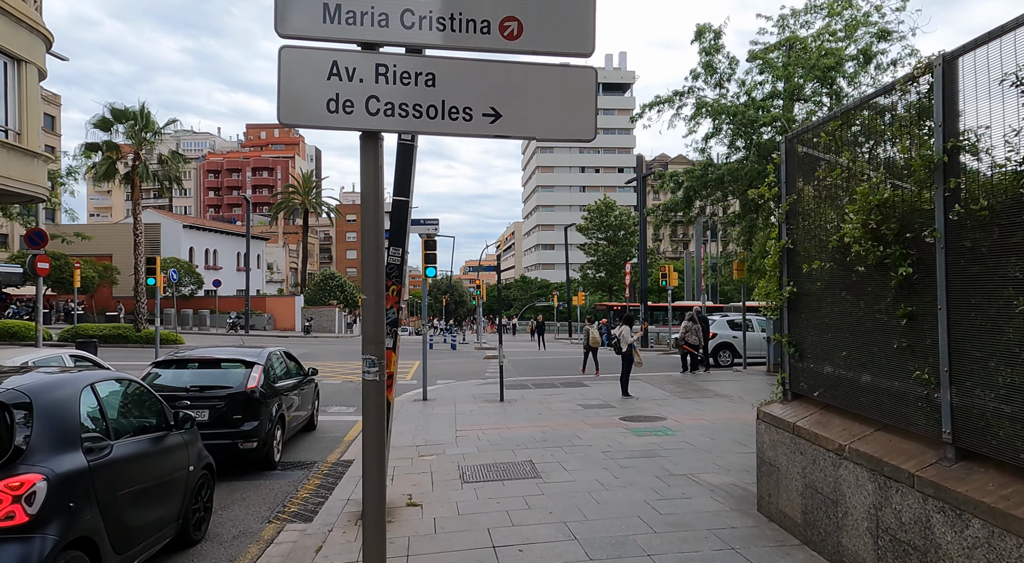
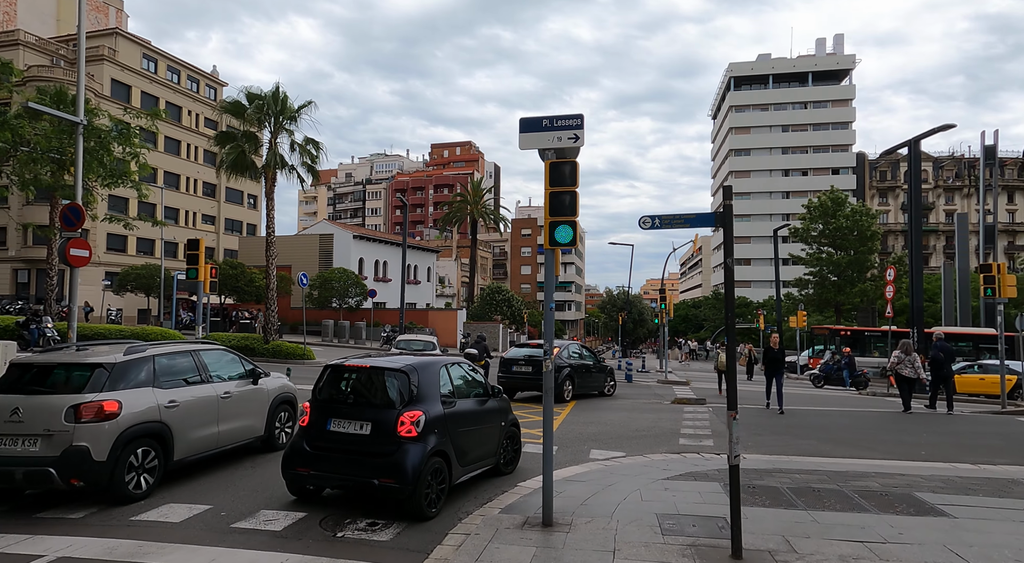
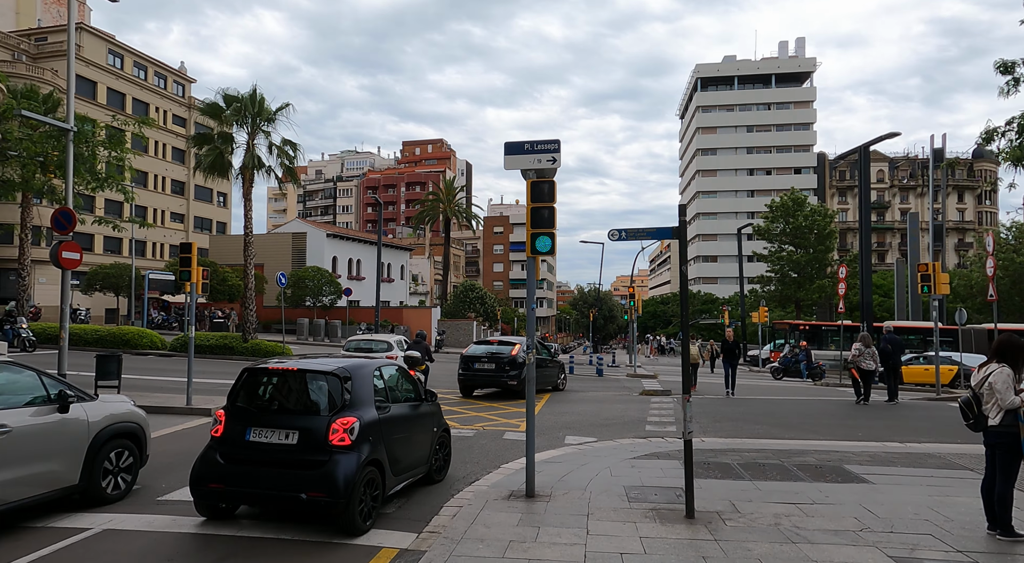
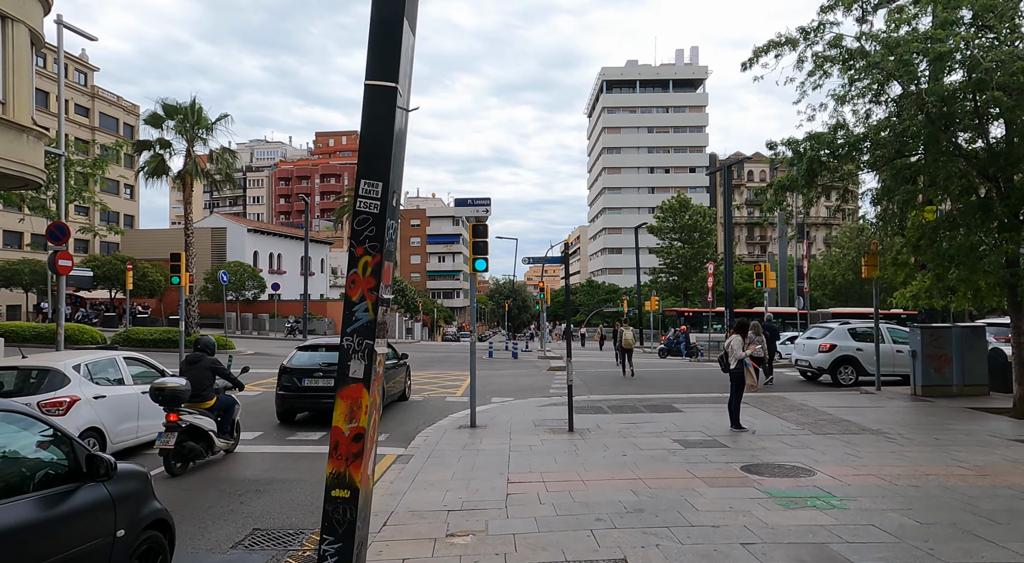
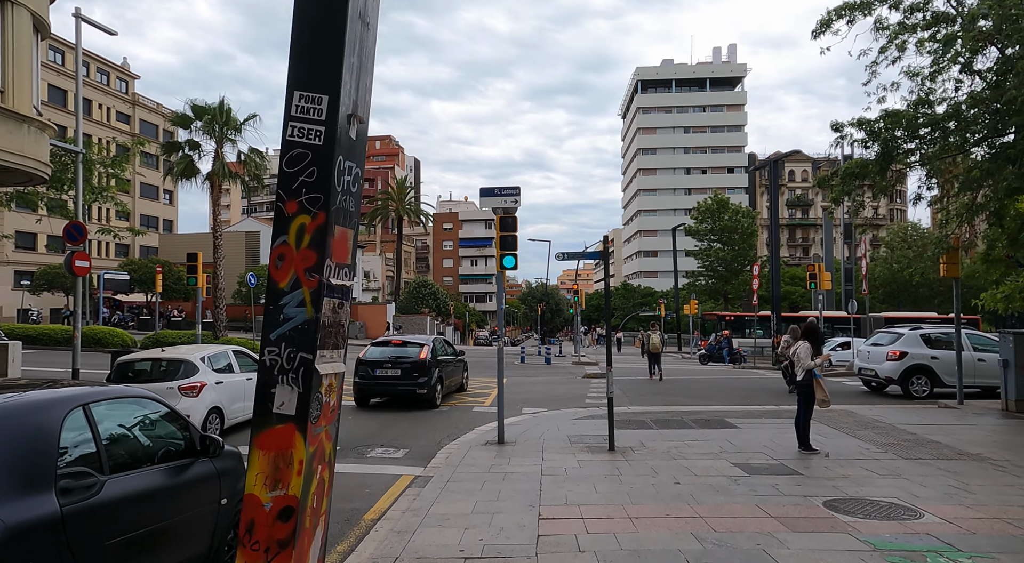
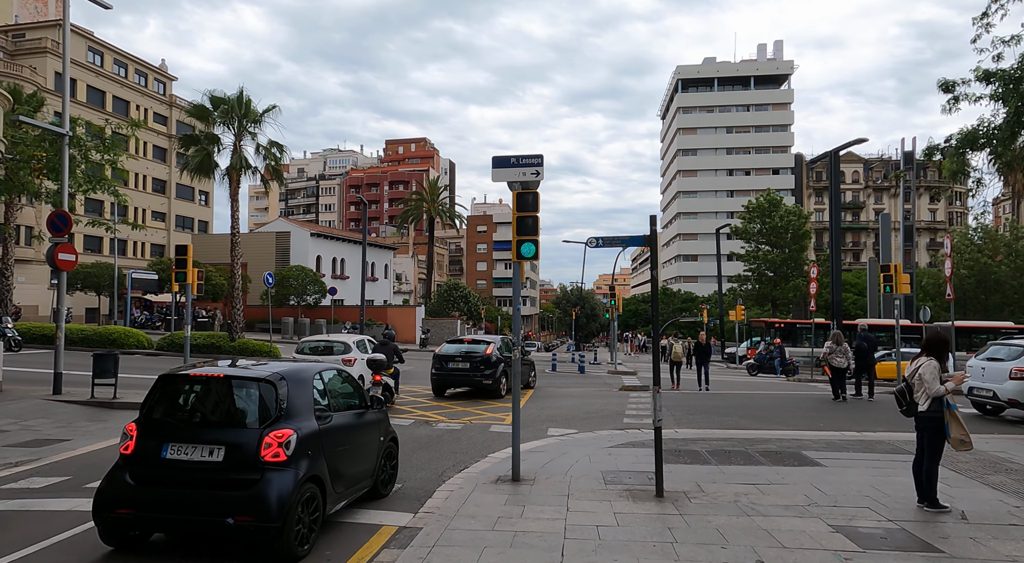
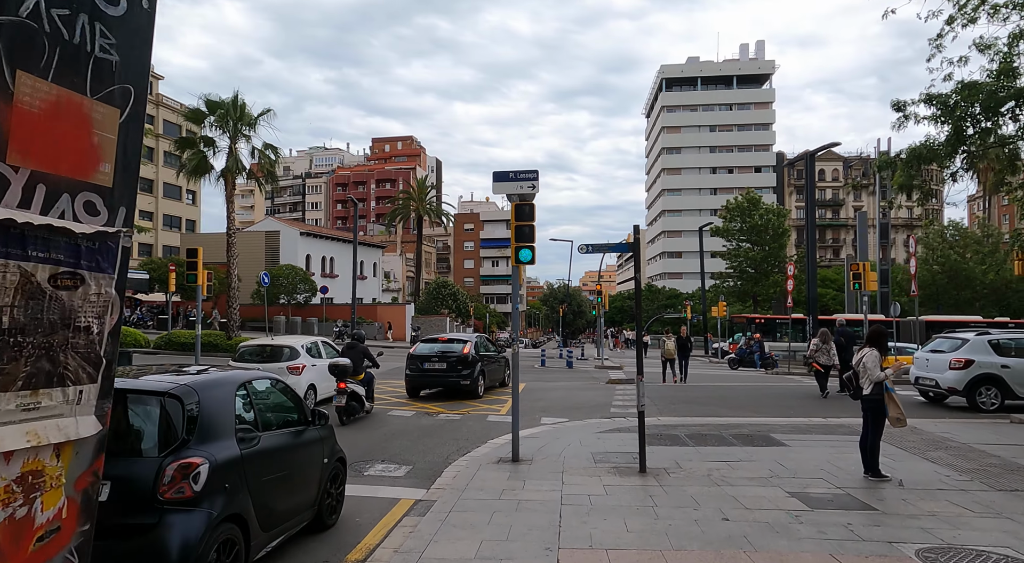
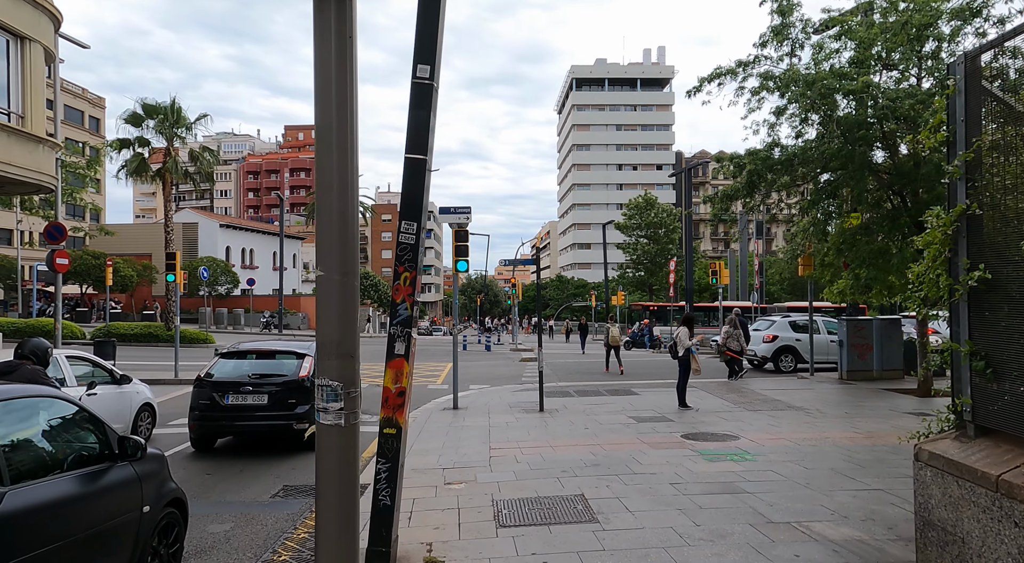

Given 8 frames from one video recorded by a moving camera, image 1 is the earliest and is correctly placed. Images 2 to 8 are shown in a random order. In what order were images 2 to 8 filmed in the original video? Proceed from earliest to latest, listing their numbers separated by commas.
8, 4, 5, 7, 6, 3, 2
